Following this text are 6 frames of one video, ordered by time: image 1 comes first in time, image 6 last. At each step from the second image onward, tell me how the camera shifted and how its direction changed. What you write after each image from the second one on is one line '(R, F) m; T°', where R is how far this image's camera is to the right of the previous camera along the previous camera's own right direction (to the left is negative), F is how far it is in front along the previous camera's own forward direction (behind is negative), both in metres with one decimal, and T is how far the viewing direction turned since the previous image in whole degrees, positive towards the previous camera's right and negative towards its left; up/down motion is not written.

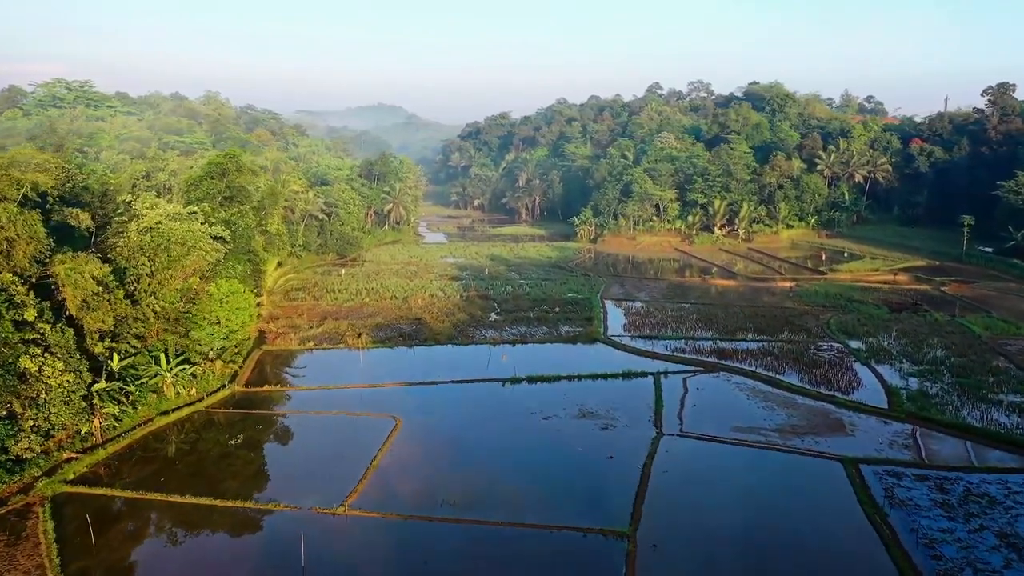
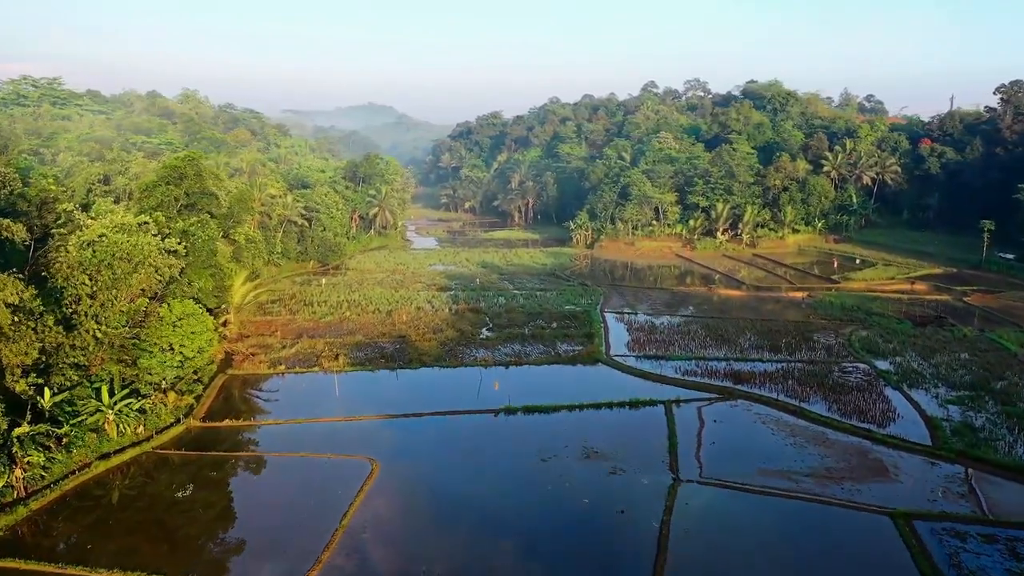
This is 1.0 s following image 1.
(0.0, +2.0) m; +1°
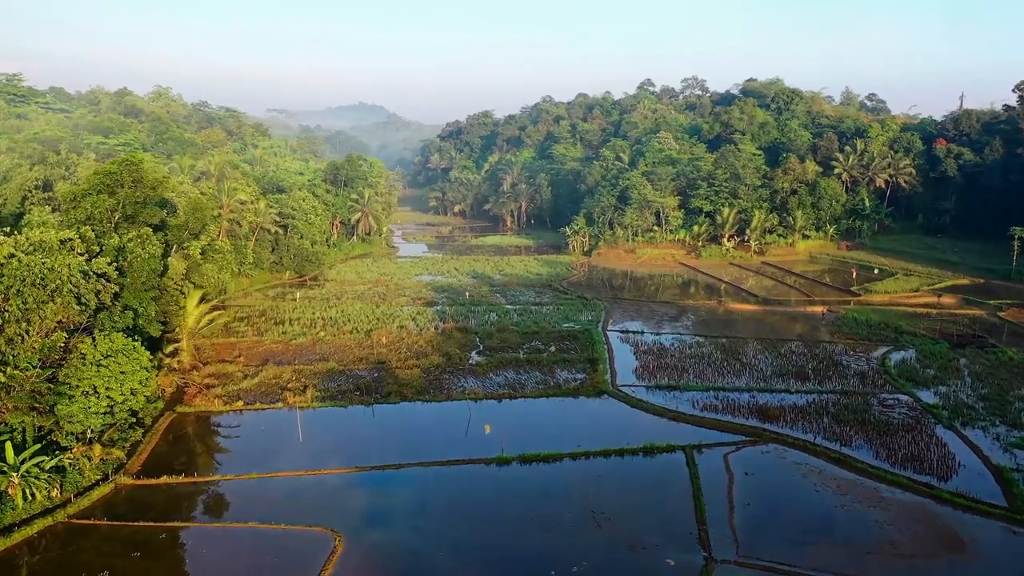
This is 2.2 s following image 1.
(0.0, +2.5) m; +1°
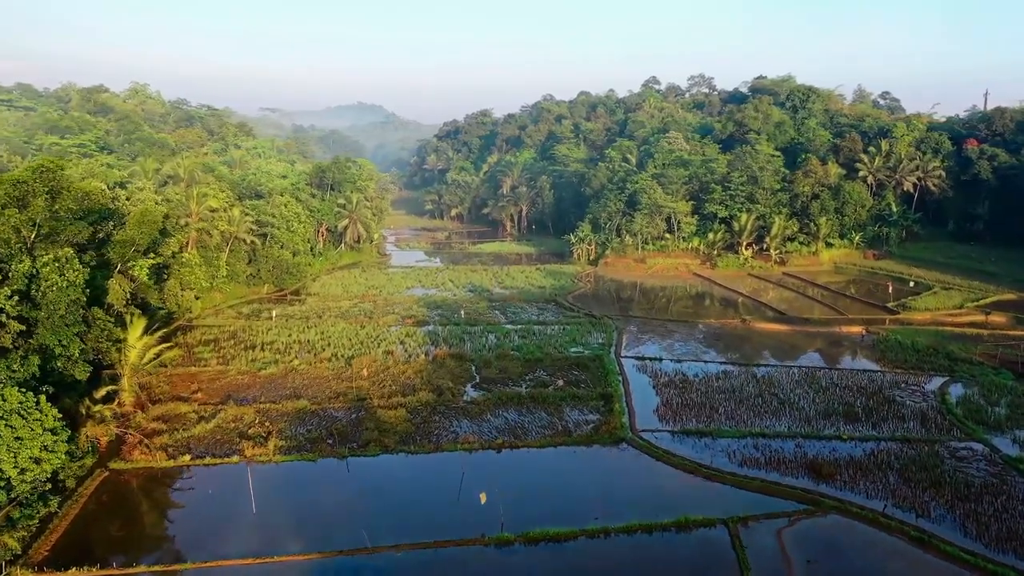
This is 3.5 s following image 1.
(0.0, +2.7) m; 0°
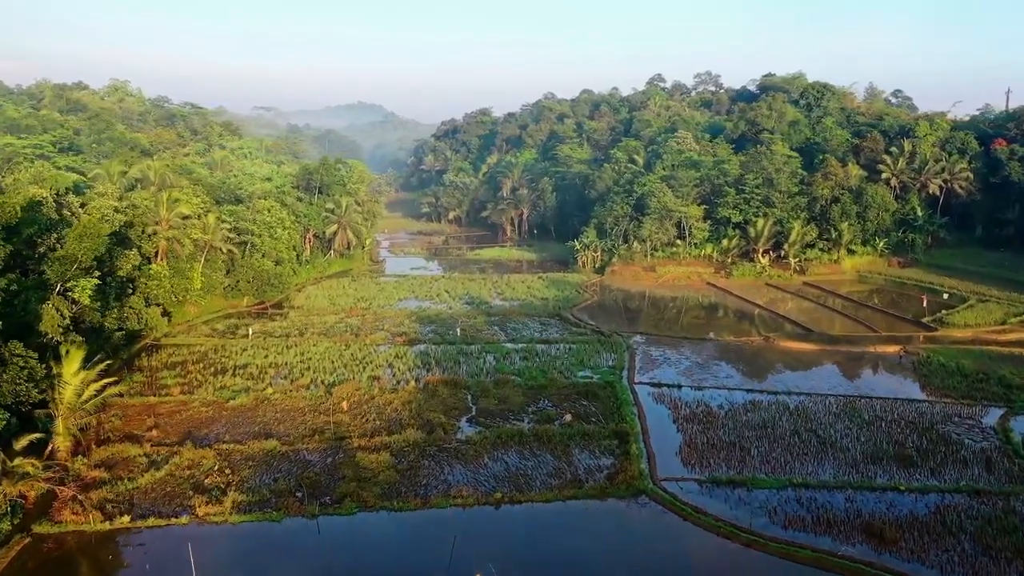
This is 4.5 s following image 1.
(0.0, +2.2) m; 0°
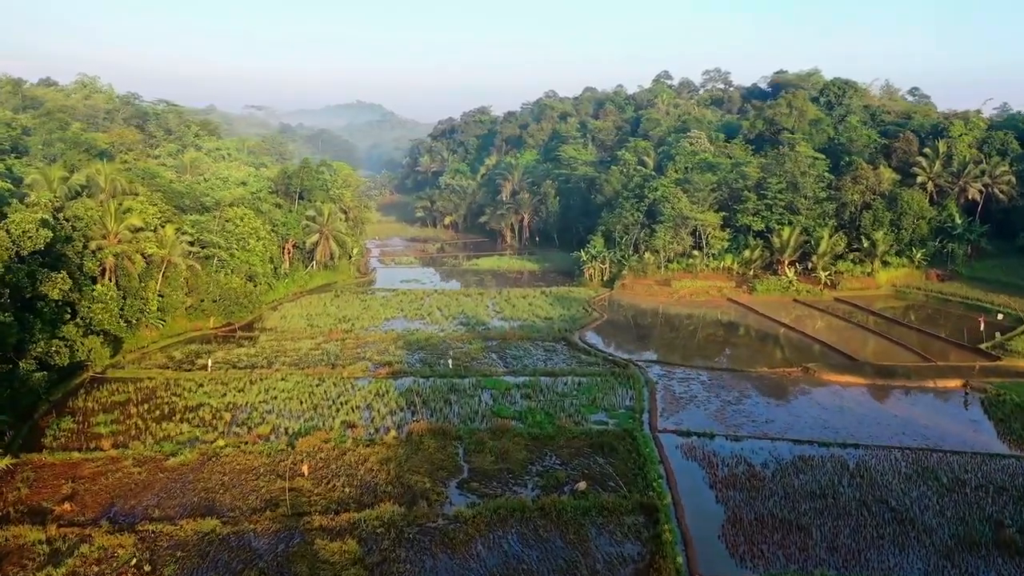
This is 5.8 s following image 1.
(0.0, +2.9) m; 0°
